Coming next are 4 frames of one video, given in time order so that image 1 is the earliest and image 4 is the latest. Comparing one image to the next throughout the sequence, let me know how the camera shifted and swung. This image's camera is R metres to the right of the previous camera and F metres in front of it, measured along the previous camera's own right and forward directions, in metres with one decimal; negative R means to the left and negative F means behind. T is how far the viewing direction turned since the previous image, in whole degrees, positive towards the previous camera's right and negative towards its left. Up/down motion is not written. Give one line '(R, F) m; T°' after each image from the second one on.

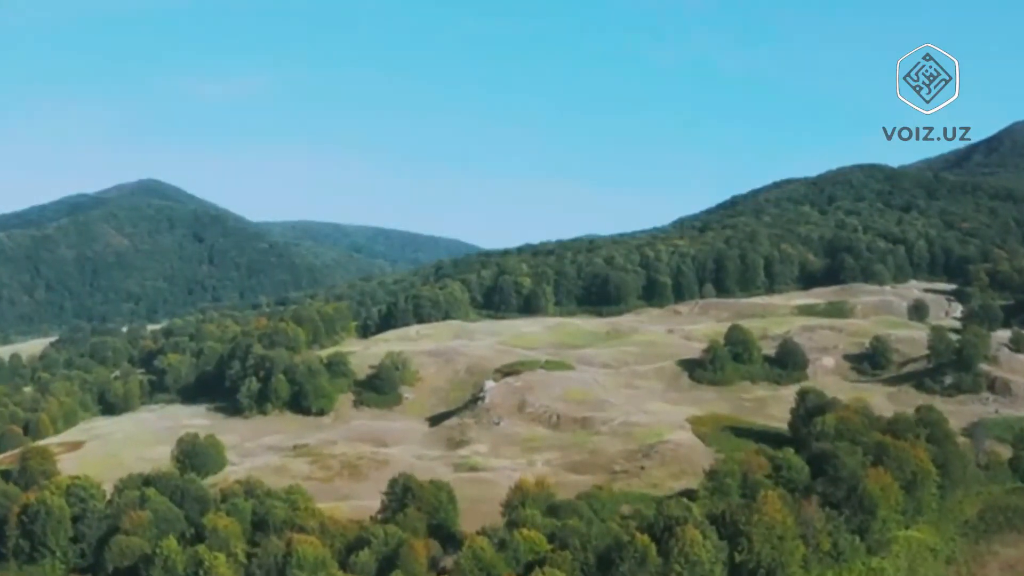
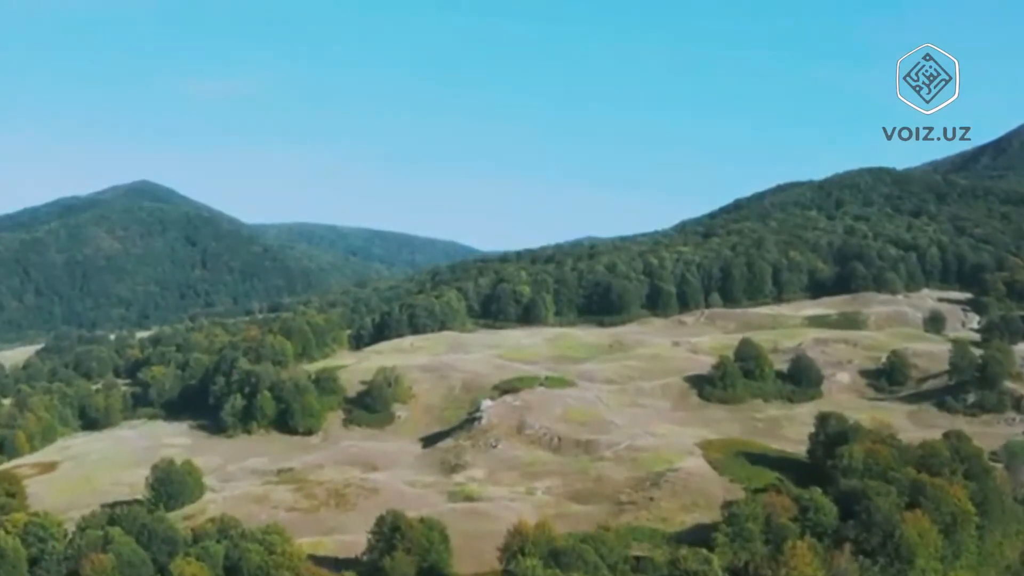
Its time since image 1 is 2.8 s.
(0.0, +5.6) m; 0°
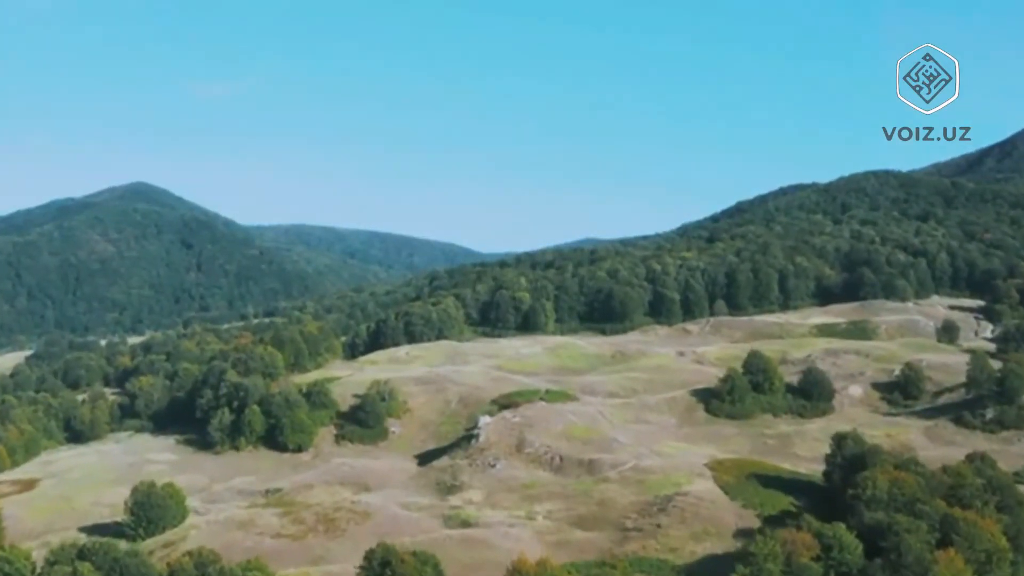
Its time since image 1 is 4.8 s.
(0.0, +4.1) m; 0°
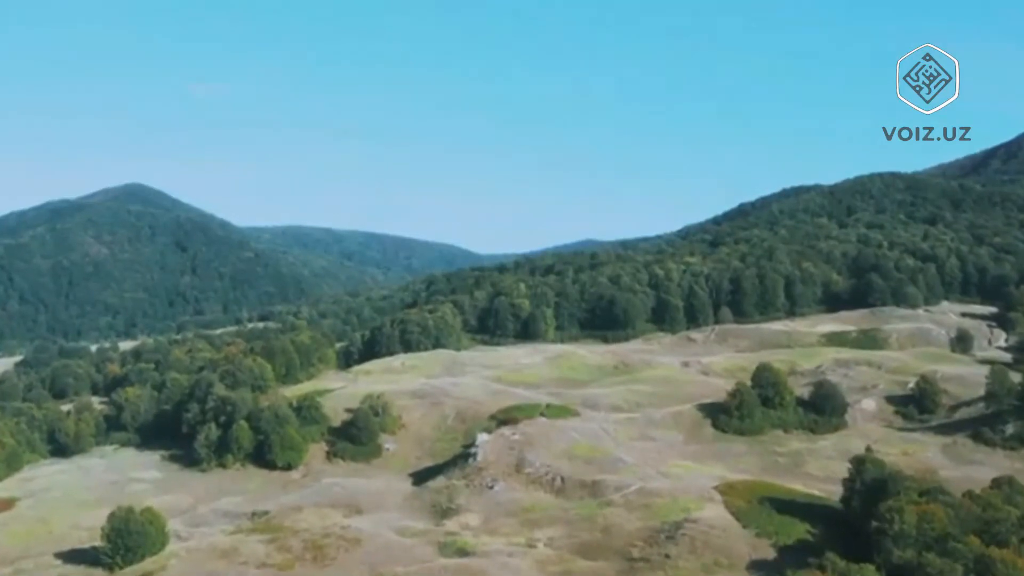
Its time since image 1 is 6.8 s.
(0.0, +4.1) m; 0°
